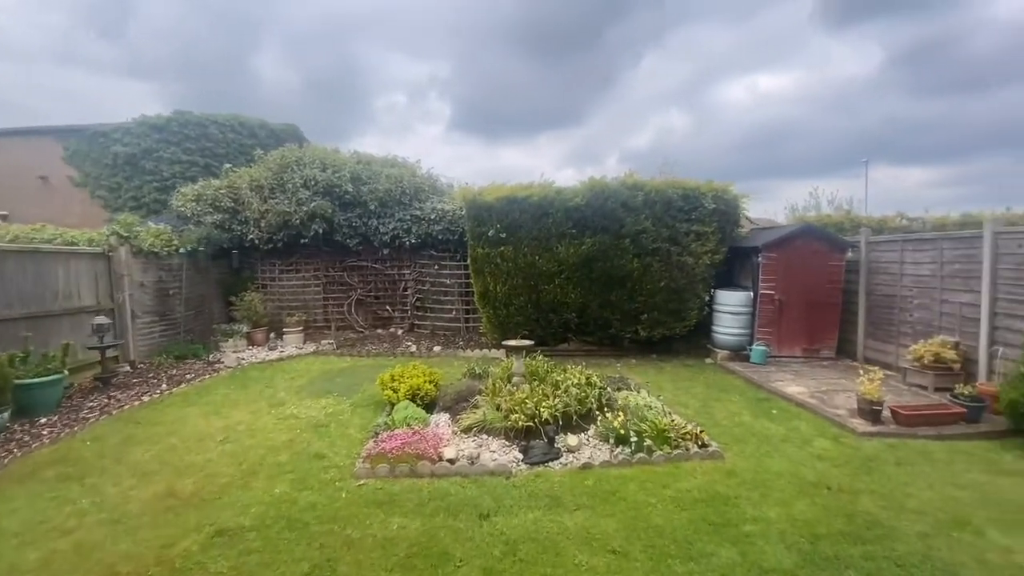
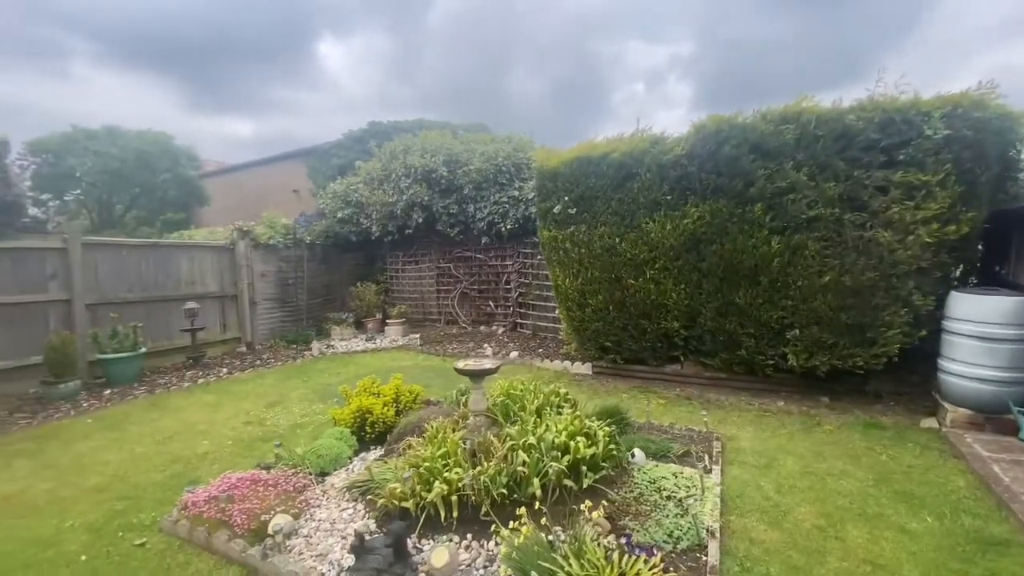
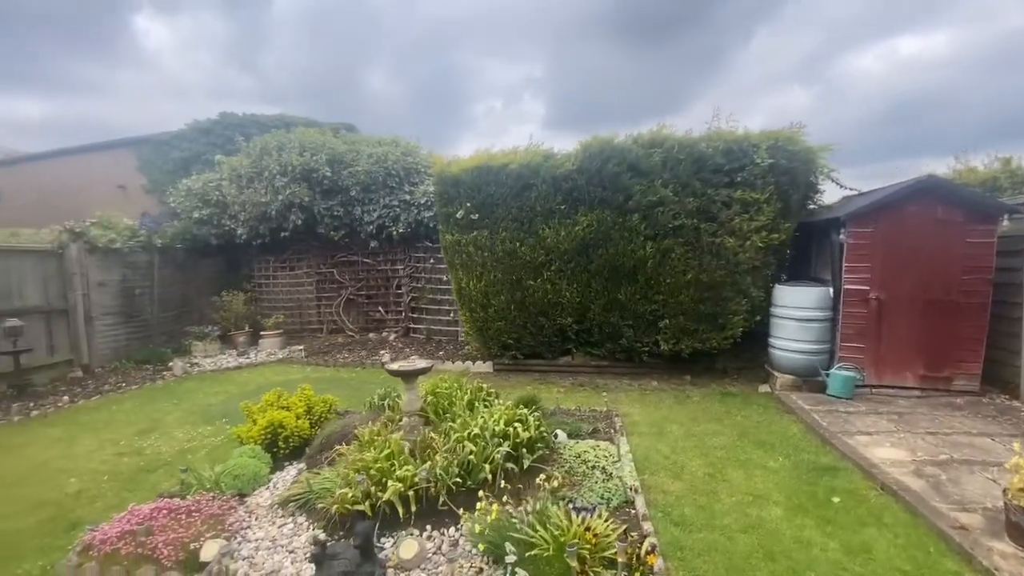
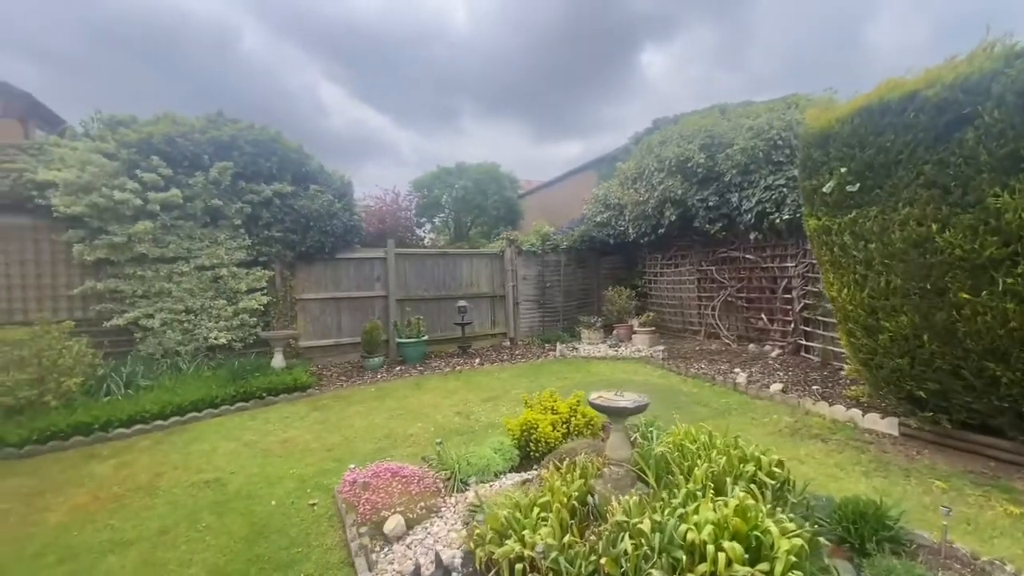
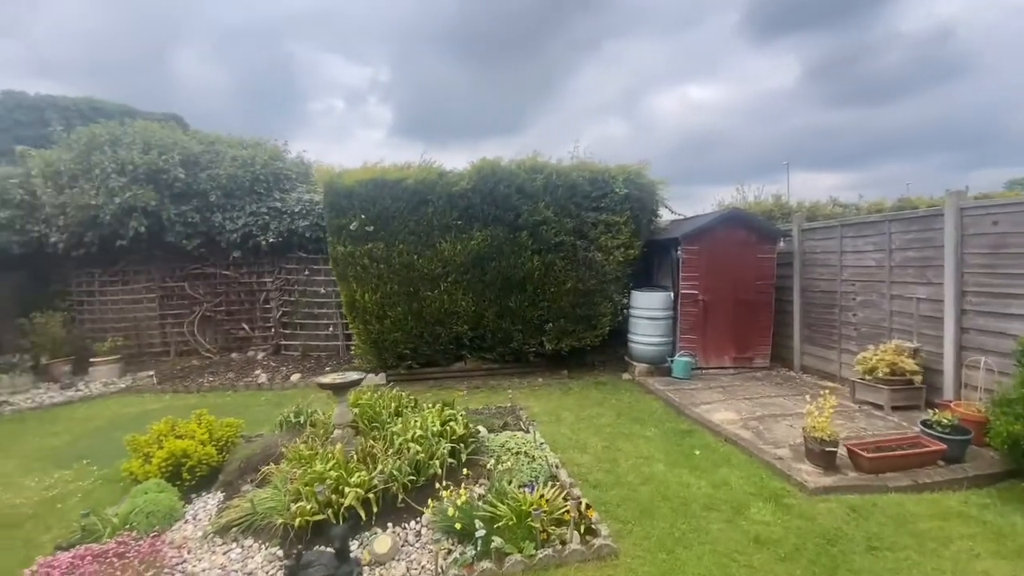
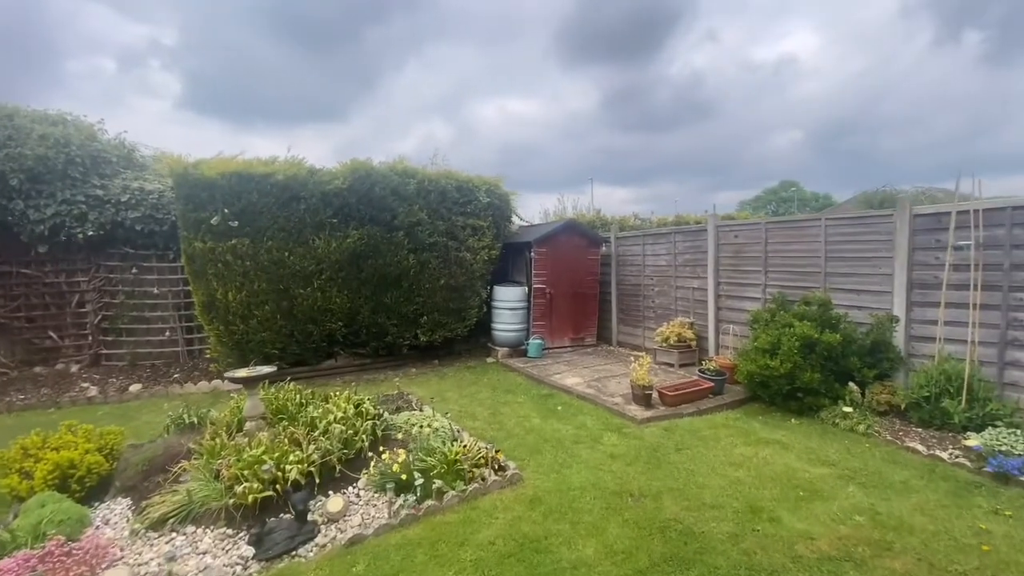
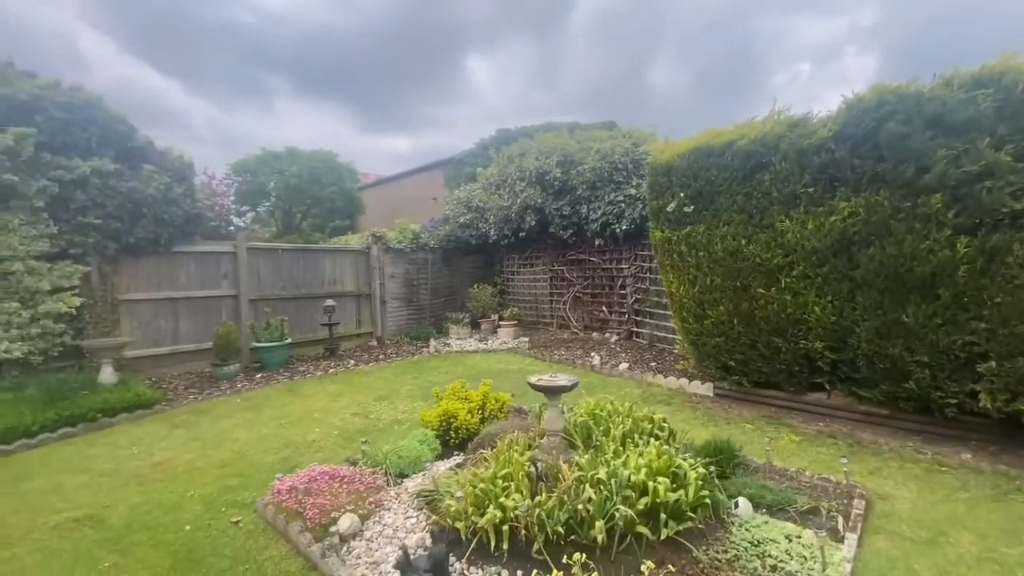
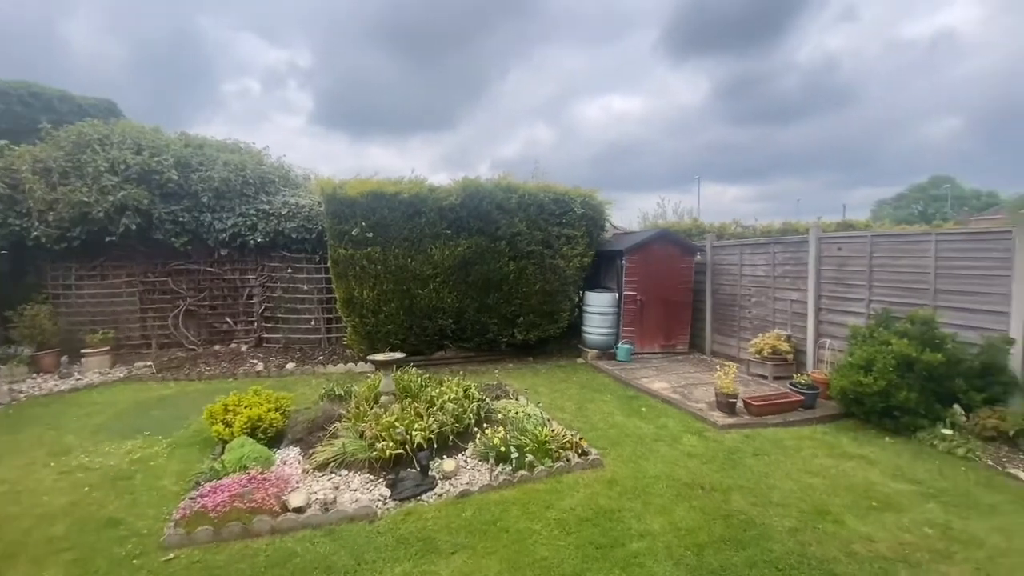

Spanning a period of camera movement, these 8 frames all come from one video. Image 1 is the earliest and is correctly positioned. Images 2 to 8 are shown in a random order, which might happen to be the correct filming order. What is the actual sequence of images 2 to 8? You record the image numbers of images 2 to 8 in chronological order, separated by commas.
8, 6, 5, 3, 2, 7, 4
